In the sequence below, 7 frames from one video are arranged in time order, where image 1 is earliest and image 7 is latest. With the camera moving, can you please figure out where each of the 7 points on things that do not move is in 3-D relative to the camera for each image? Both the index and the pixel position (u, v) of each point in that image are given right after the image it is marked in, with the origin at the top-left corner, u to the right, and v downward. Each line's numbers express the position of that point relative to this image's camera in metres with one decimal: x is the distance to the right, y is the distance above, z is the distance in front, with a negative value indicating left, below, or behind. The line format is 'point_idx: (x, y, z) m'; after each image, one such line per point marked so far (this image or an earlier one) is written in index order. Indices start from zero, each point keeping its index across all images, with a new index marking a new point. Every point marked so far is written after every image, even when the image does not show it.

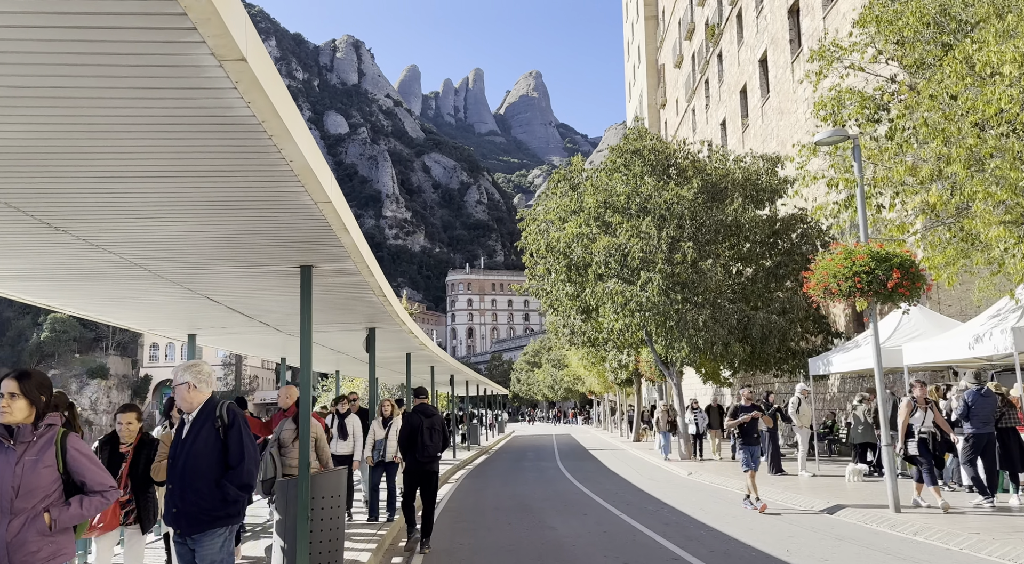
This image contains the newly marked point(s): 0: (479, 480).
0: (-0.8, -5.0, +20.1) m
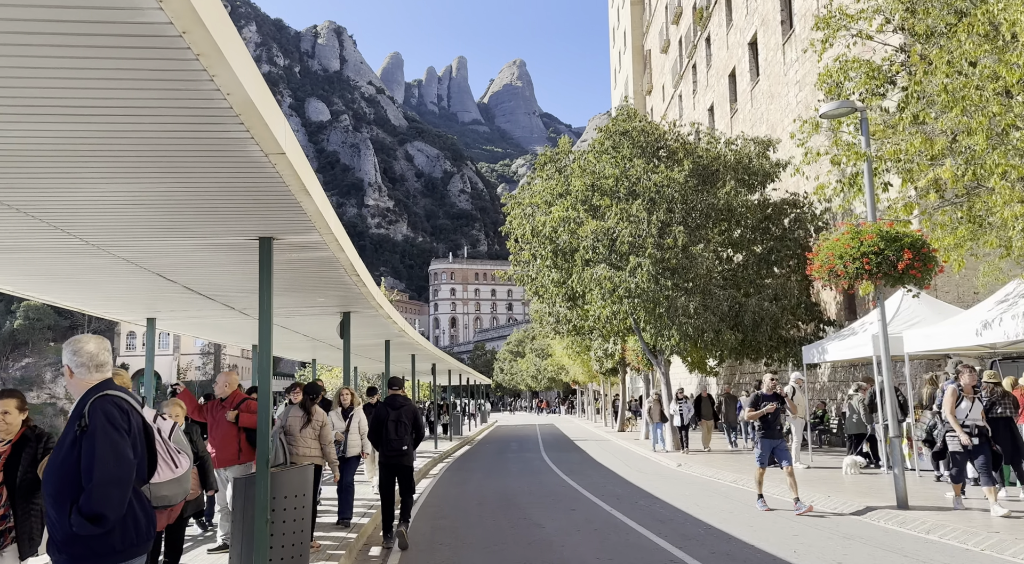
0: (-1.2, -4.6, +19.3) m
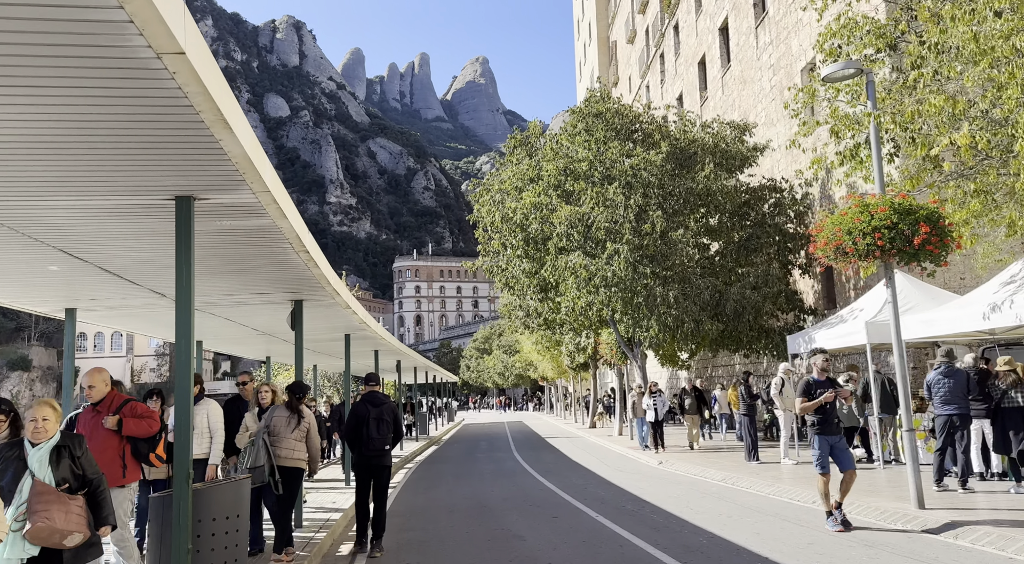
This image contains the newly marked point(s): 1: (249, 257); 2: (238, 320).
0: (-1.8, -4.4, +18.0) m
1: (-2.8, +0.3, +8.5) m
2: (-4.7, -0.7, +13.6) m
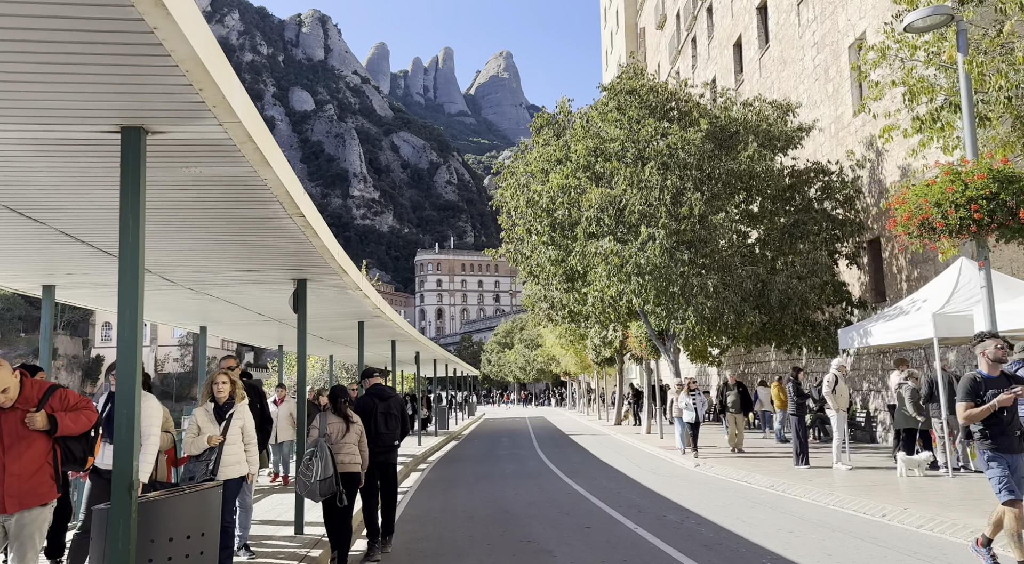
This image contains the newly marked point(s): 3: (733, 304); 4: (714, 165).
0: (-1.3, -4.1, +16.7) m
1: (-2.5, +0.5, +7.2) m
2: (-4.2, -0.3, +12.4) m
3: (+5.2, -0.5, +18.8) m
4: (+4.9, +2.9, +19.6) m
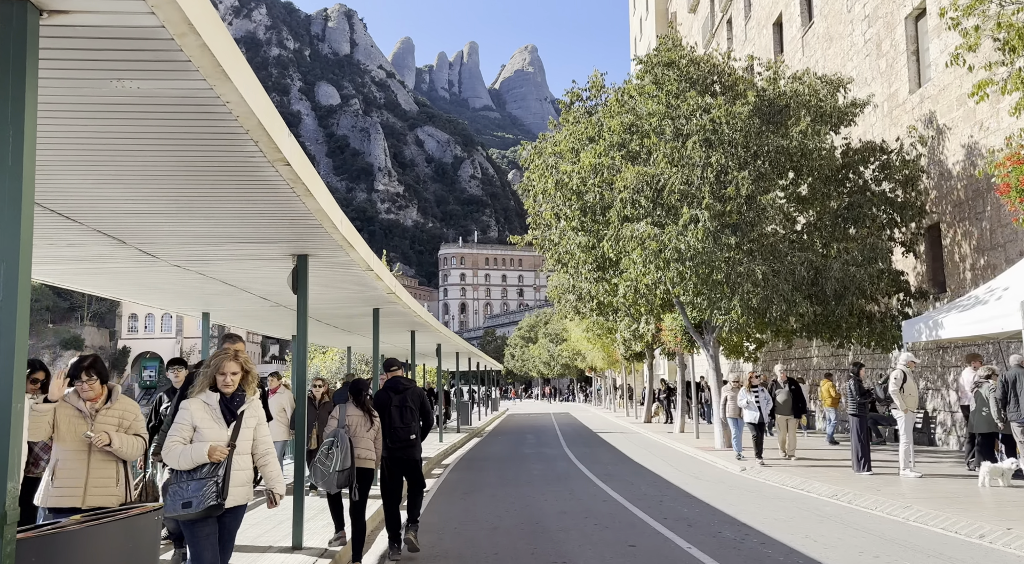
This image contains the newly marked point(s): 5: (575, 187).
0: (-0.8, -3.8, +15.3) m
1: (-2.2, +0.8, +5.8) m
2: (-3.8, 0.0, +11.1) m
3: (+5.8, -0.2, +17.2) m
4: (+5.6, +3.2, +18.0) m
5: (+1.6, +2.4, +19.8) m
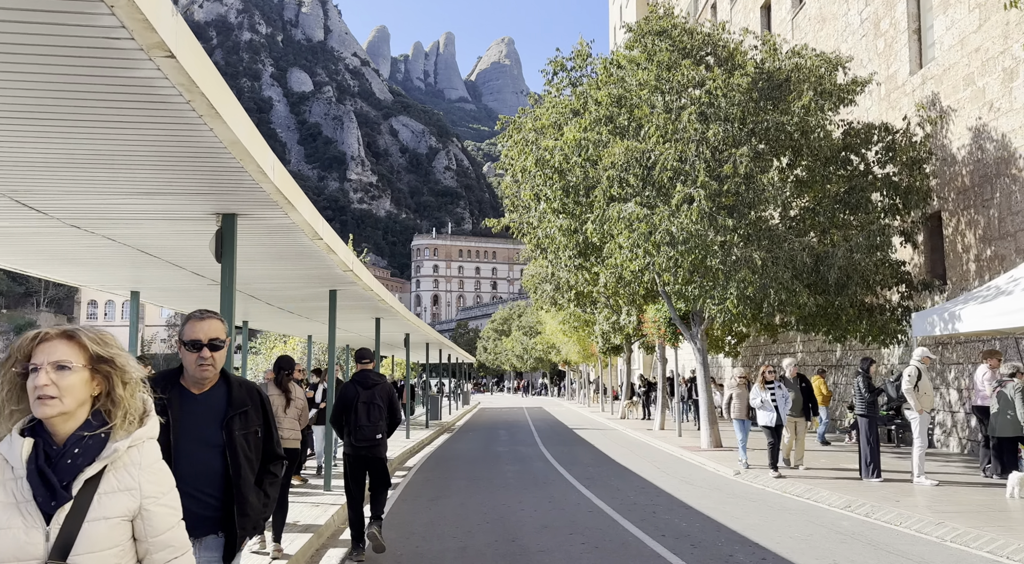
0: (-1.3, -3.4, +13.7) m
1: (-2.3, +1.1, +4.2) m
2: (-4.1, +0.3, +9.4) m
3: (+5.3, 0.0, +15.8) m
4: (+5.1, +3.4, +16.6) m
5: (+1.1, +2.7, +18.3) m
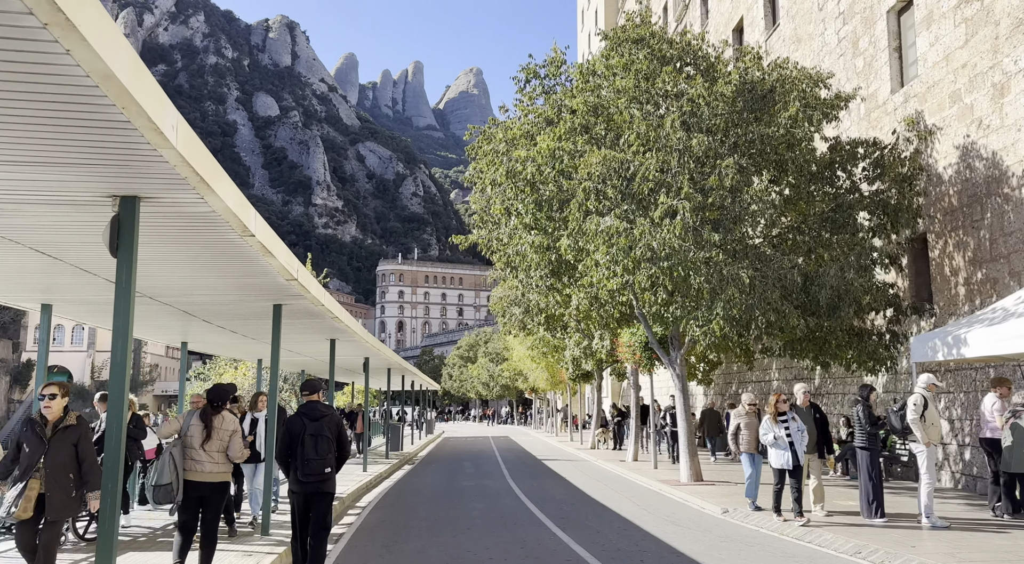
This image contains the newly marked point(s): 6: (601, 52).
0: (-1.8, -3.7, +12.3) m
1: (-2.4, +1.1, +2.9) m
2: (-4.4, +0.2, +7.9) m
3: (+4.7, -0.4, +14.7) m
4: (+4.5, +3.0, +15.6) m
5: (+0.4, +2.3, +17.1) m
6: (+2.0, +5.1, +17.6) m
